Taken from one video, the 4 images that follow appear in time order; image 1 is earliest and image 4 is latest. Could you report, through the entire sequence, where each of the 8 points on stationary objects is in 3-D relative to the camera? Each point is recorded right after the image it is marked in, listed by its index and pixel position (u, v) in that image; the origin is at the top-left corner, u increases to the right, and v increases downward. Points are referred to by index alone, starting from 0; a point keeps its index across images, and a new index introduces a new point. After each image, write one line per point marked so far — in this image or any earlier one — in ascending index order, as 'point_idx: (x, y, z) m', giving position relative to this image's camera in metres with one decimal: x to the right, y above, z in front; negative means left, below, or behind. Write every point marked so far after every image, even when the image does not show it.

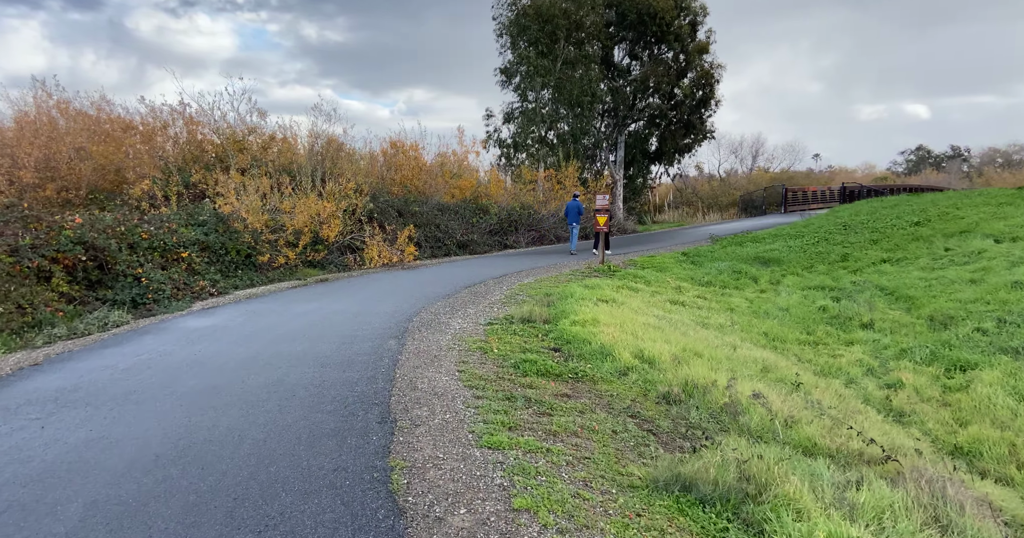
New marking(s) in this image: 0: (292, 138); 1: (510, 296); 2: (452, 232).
0: (-6.5, +3.7, +18.2) m
1: (0.0, -0.5, +10.3) m
2: (-1.9, +1.2, +19.5) m
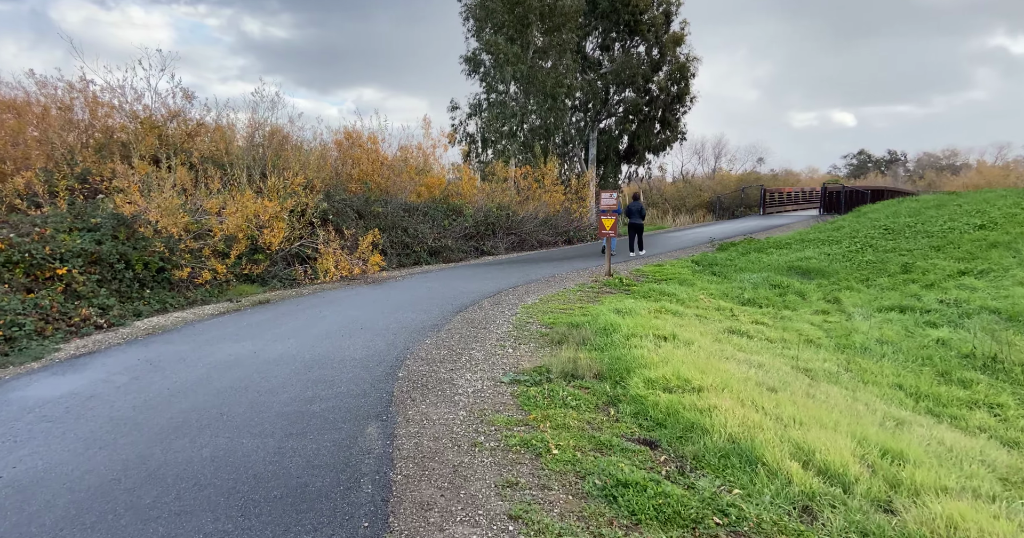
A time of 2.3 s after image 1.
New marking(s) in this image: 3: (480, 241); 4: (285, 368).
0: (-6.9, +3.4, +15.0) m
1: (+0.1, -0.8, +7.5) m
2: (-2.4, +0.9, +16.6) m
3: (-1.0, +0.8, +18.9) m
4: (-2.2, -0.9, +6.0) m
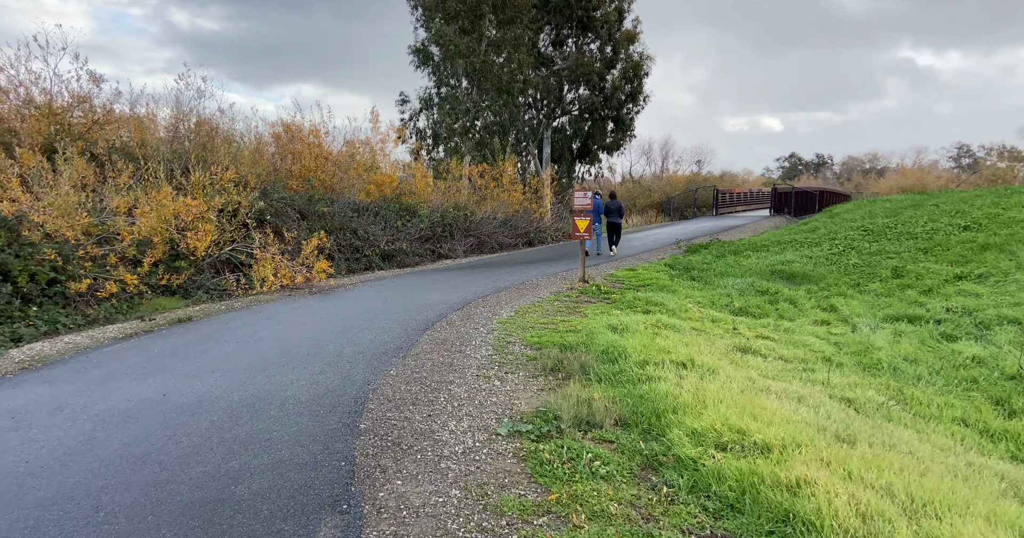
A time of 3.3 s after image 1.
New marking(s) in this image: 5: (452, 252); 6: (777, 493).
0: (-7.8, +3.2, +13.0) m
1: (0.0, -0.9, +6.3) m
2: (-3.4, +0.7, +15.0) m
3: (-2.2, +0.7, +17.5) m
4: (-2.3, -1.1, +4.5) m
5: (-1.8, +0.5, +17.8) m
6: (+1.3, -1.1, +3.2) m
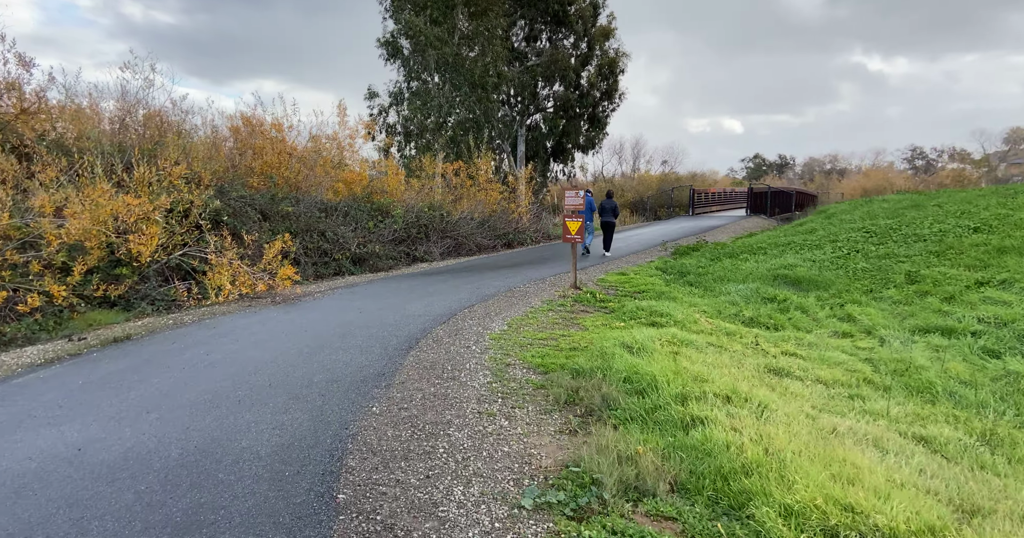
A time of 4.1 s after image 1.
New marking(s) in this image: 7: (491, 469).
0: (-8.1, +3.1, +11.6) m
1: (0.0, -1.0, +5.2) m
2: (-3.8, +0.6, +13.8) m
3: (-2.7, +0.6, +16.3) m
4: (-2.1, -1.2, +3.4) m
5: (-2.3, +0.4, +16.7) m
6: (+1.5, -1.2, +2.2) m
7: (-0.2, -1.2, +3.6) m
